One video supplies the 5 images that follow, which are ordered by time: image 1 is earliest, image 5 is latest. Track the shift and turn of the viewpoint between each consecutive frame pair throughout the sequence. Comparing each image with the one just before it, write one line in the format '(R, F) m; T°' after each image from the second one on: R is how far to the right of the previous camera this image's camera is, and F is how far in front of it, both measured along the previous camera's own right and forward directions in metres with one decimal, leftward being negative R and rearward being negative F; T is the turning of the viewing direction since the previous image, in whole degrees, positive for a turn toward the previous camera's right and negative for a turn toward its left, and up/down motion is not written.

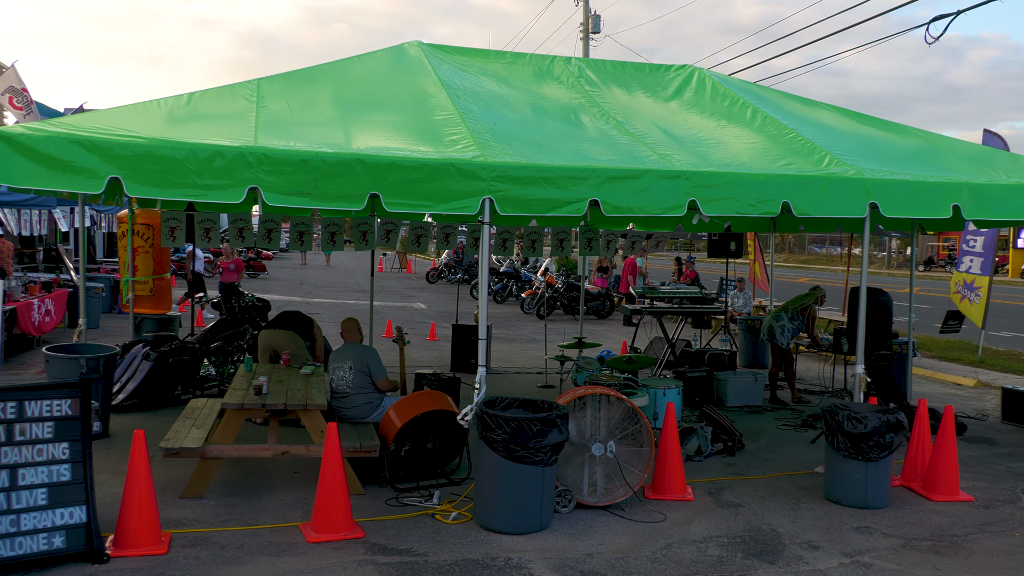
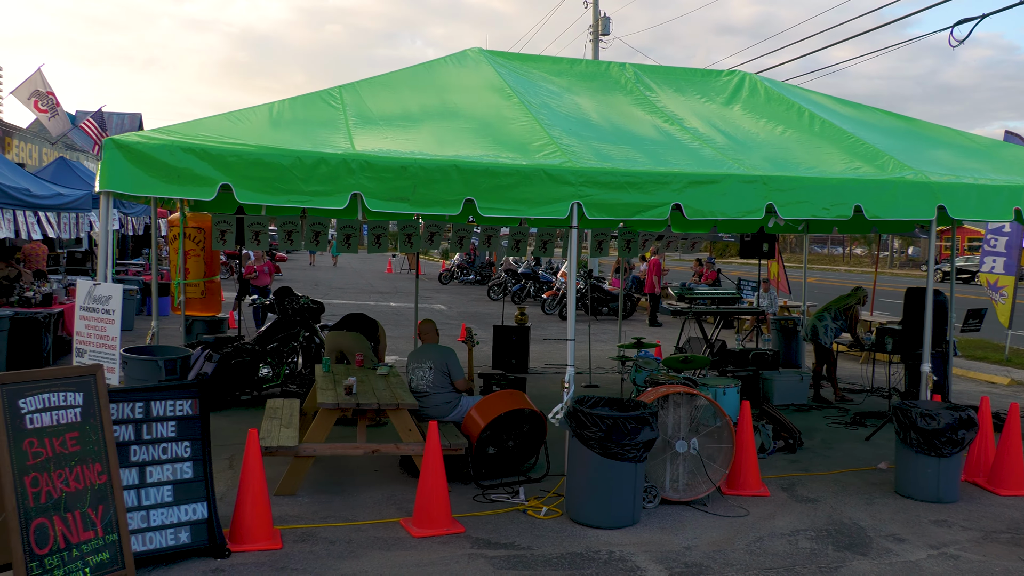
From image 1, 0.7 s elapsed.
(-0.6, -0.2) m; 0°
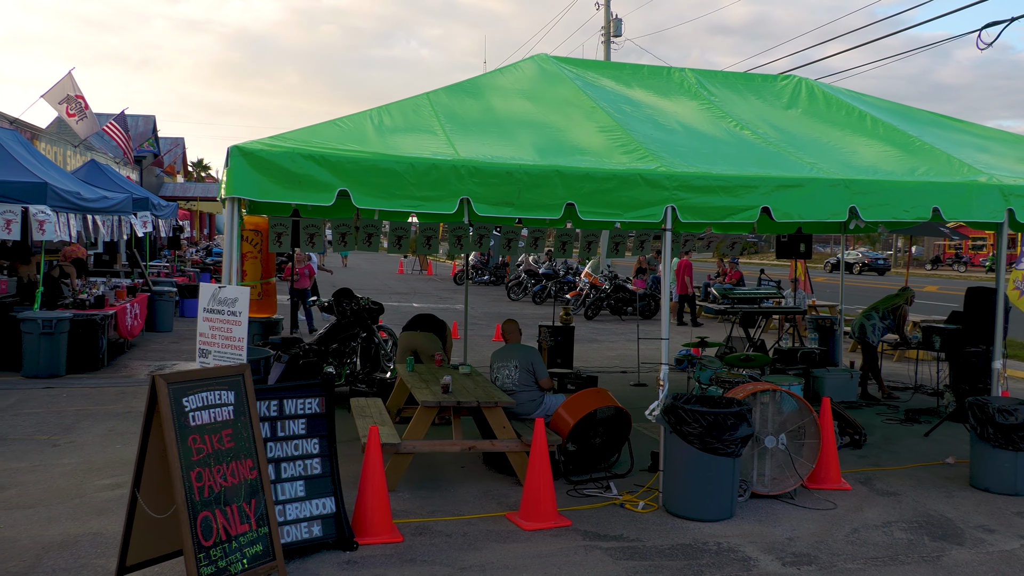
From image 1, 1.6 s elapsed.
(-0.6, -0.2) m; 0°
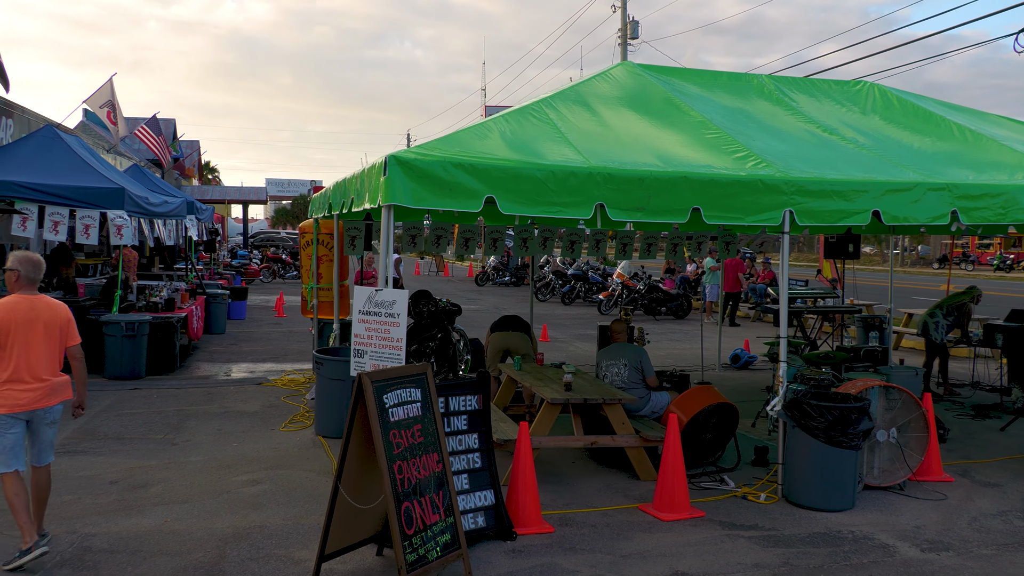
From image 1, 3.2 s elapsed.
(-0.9, -0.2) m; 0°
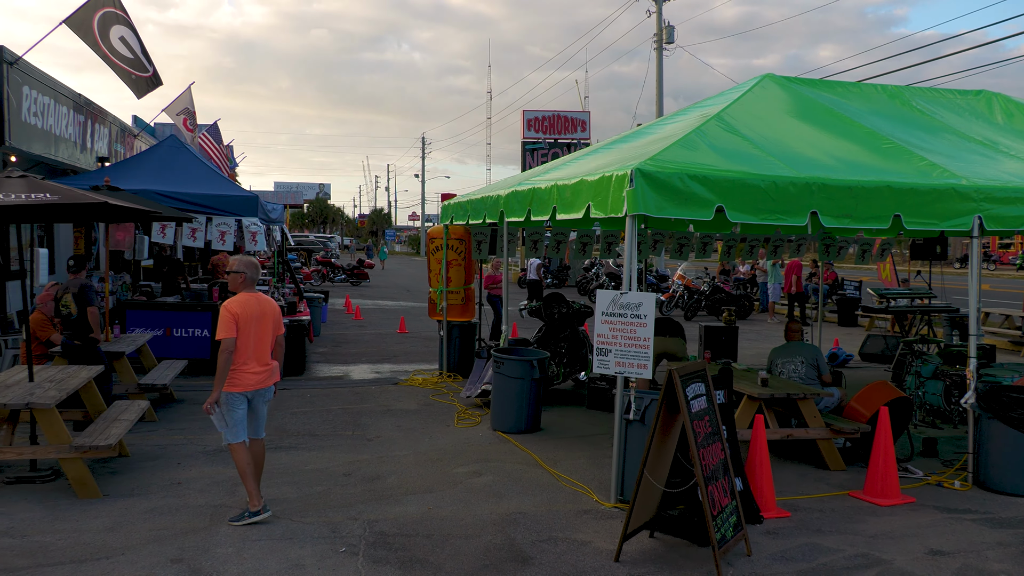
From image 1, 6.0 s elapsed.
(-1.5, -0.4) m; 0°
